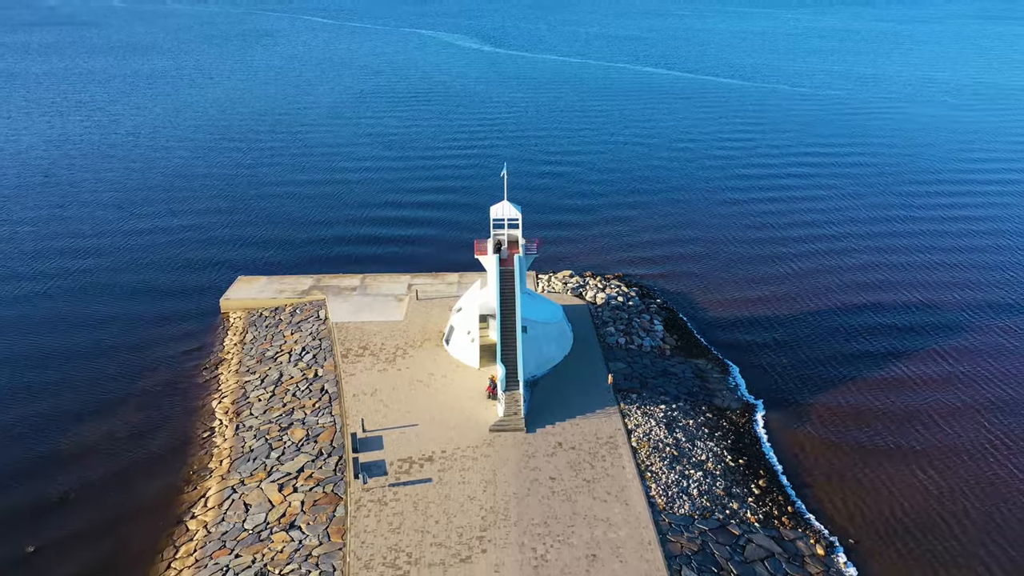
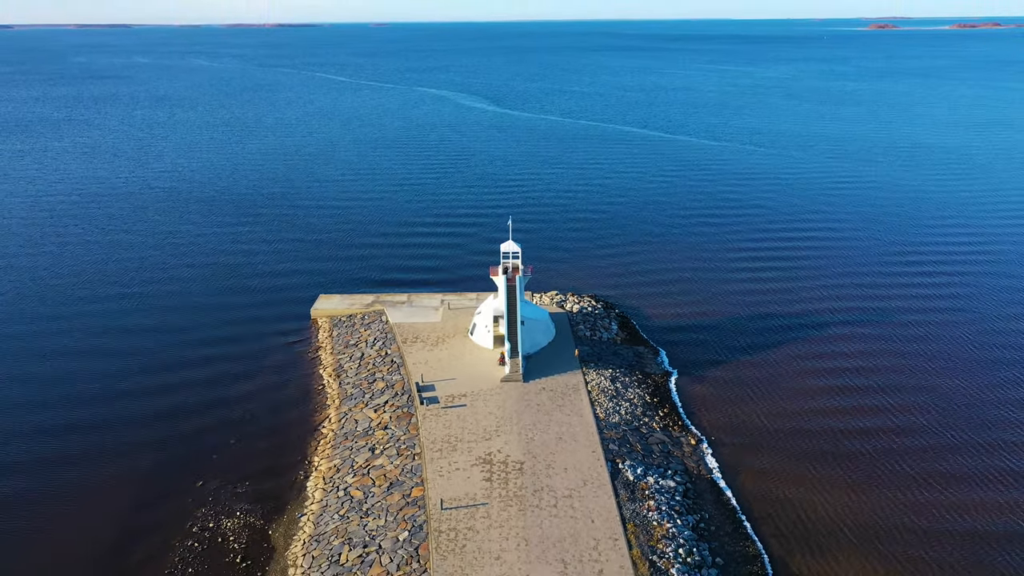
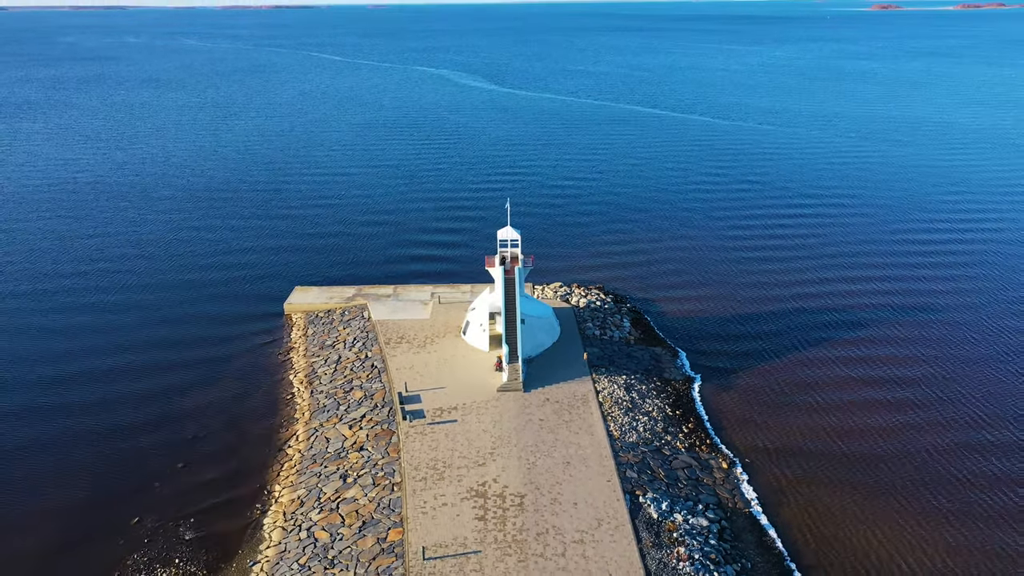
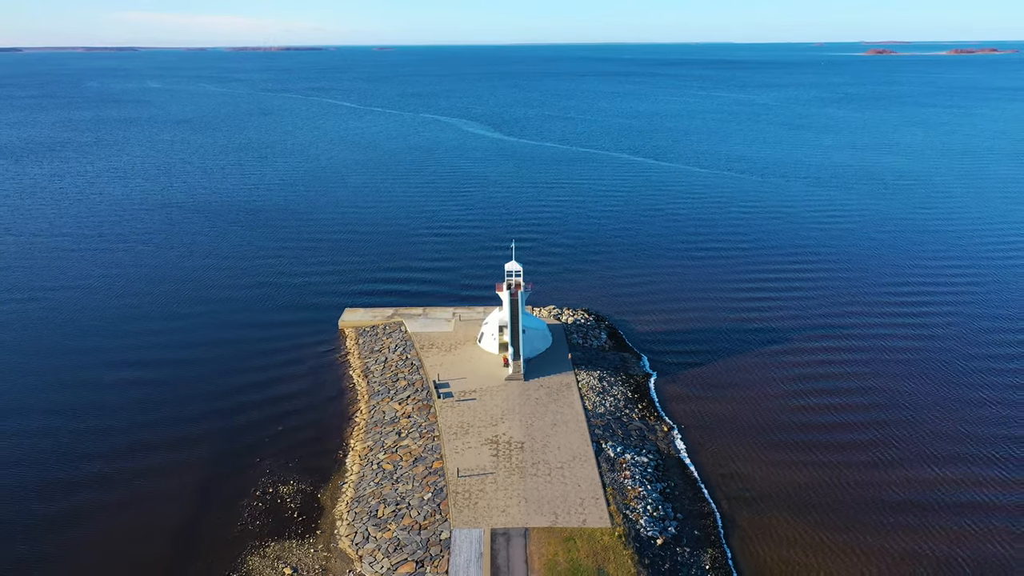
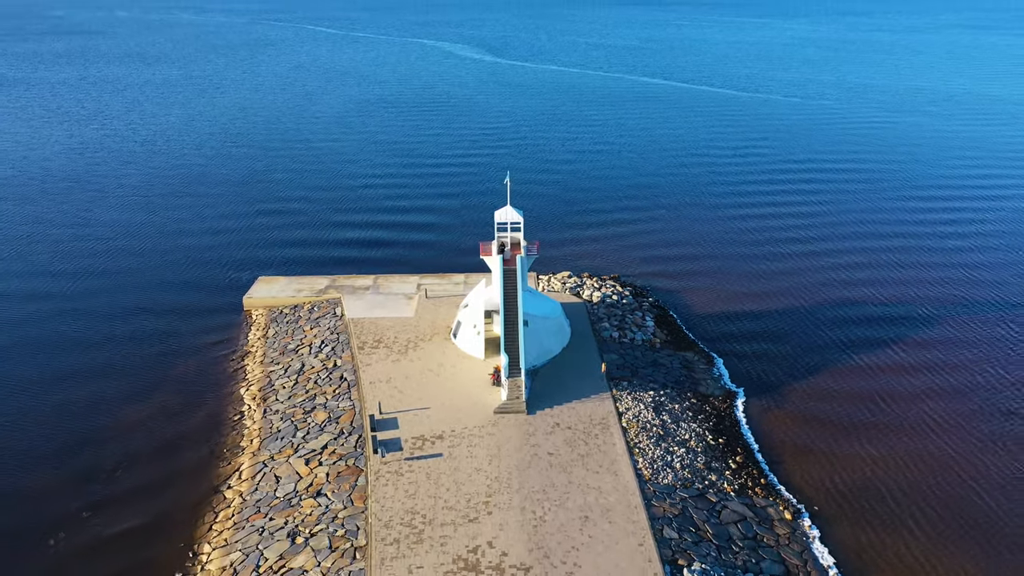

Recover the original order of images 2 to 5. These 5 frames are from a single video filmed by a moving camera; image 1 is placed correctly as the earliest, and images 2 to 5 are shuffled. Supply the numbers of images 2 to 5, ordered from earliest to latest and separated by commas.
5, 3, 2, 4
